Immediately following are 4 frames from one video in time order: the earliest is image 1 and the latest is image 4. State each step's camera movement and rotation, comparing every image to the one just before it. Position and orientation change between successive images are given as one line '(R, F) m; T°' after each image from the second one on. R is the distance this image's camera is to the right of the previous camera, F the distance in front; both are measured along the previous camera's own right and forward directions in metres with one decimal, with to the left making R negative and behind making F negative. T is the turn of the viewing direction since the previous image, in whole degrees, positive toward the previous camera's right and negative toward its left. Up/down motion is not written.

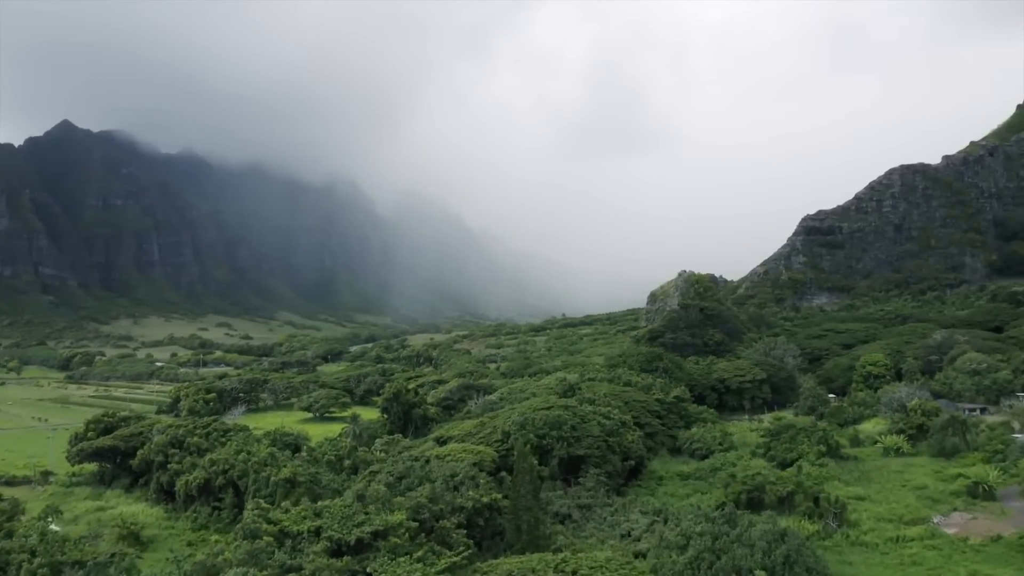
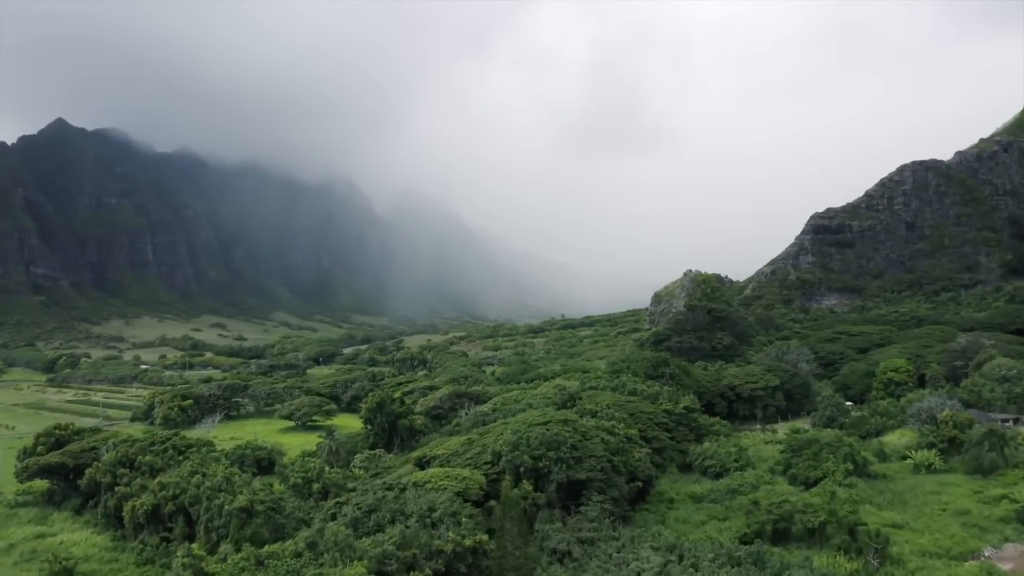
(+0.4, +5.5) m; 0°
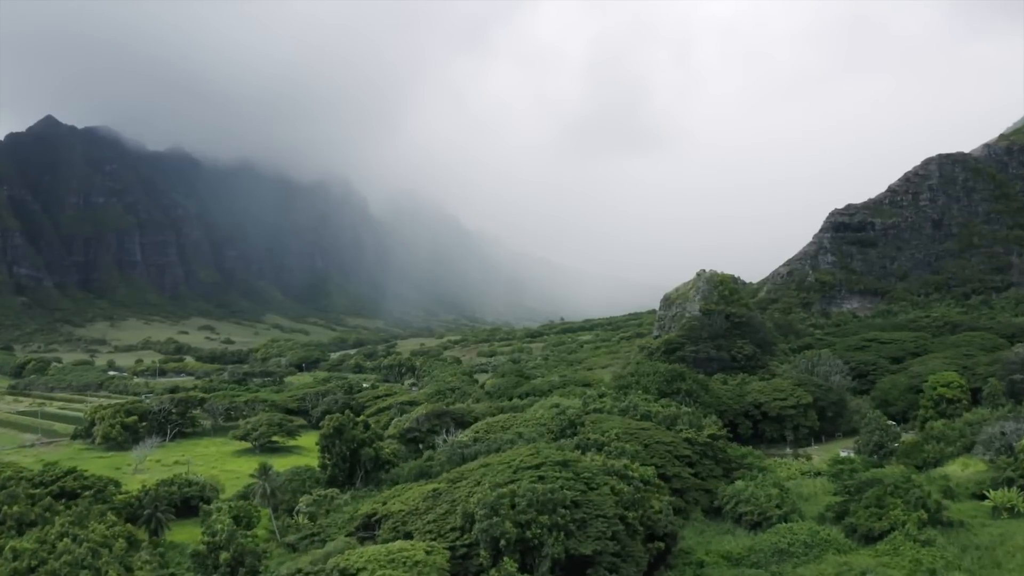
(+0.8, +10.6) m; 0°
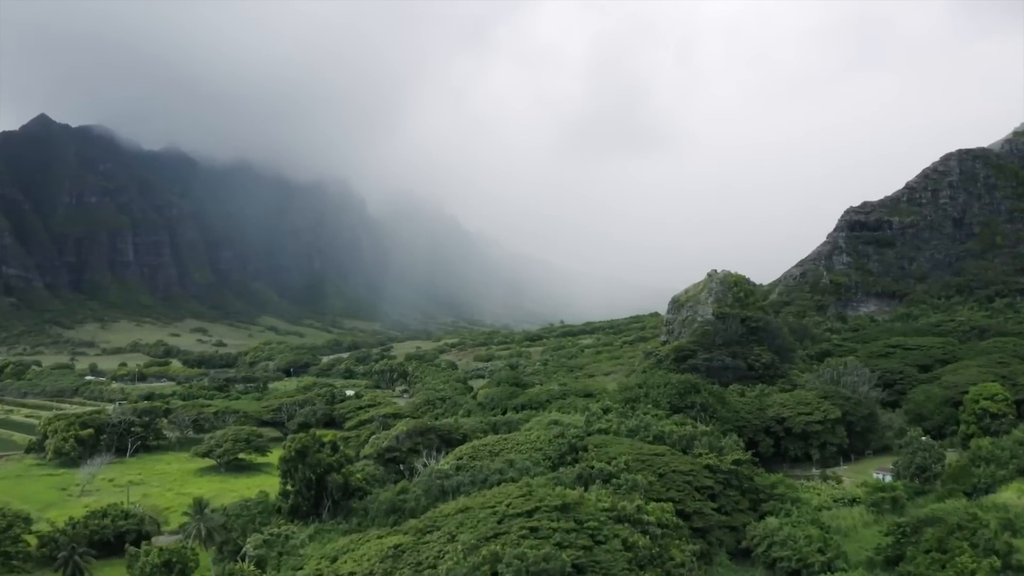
(+0.5, +6.9) m; 0°
